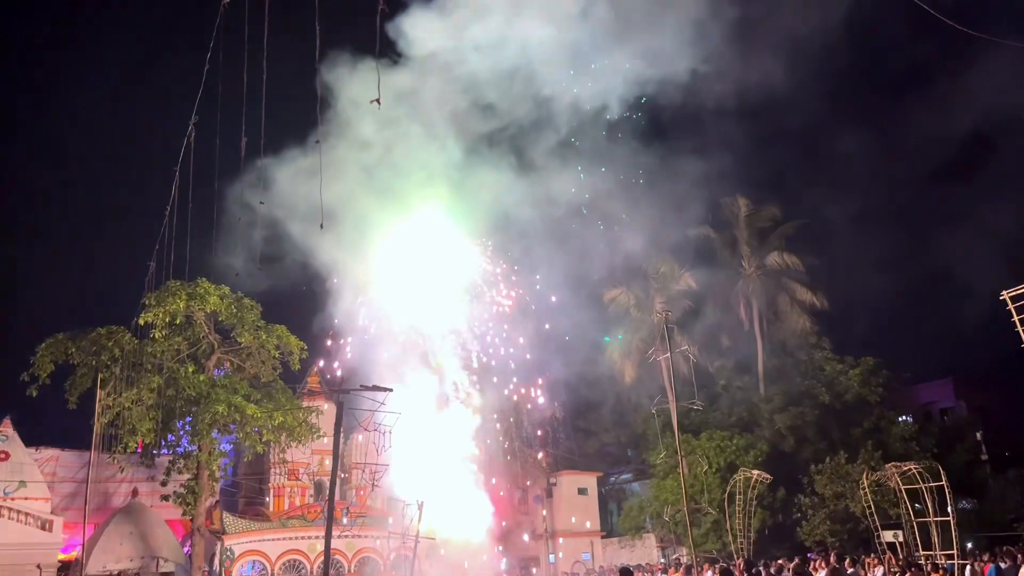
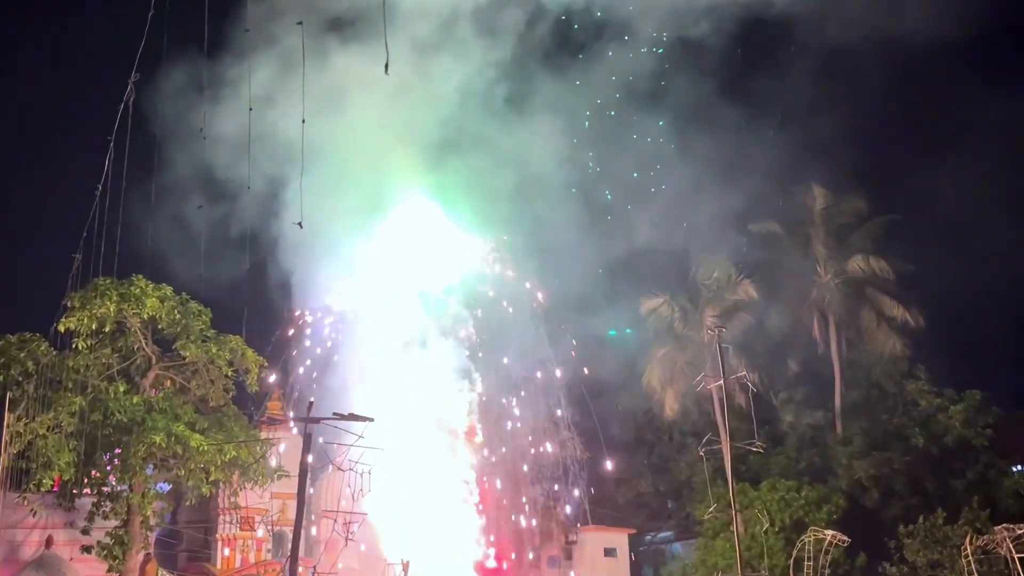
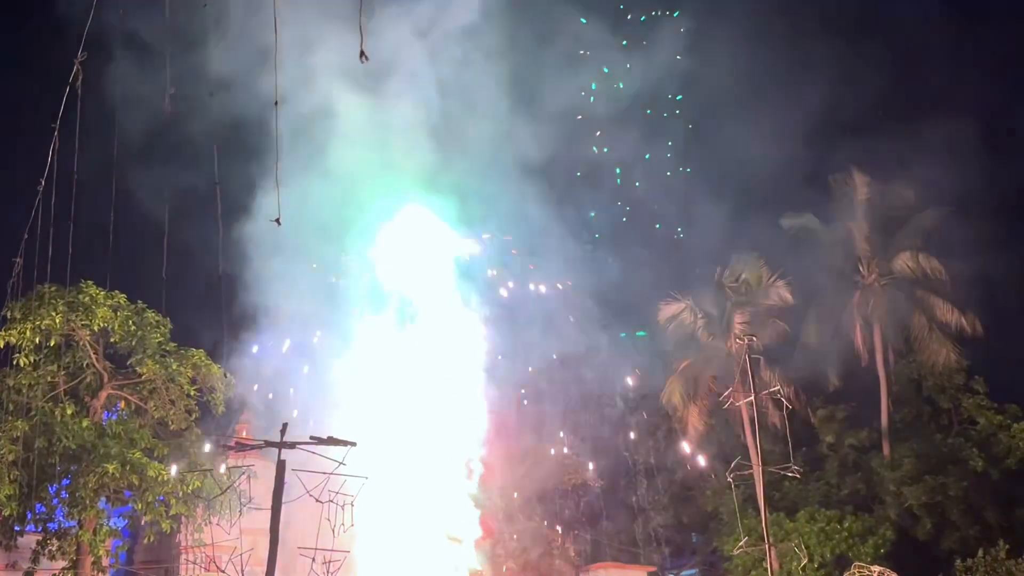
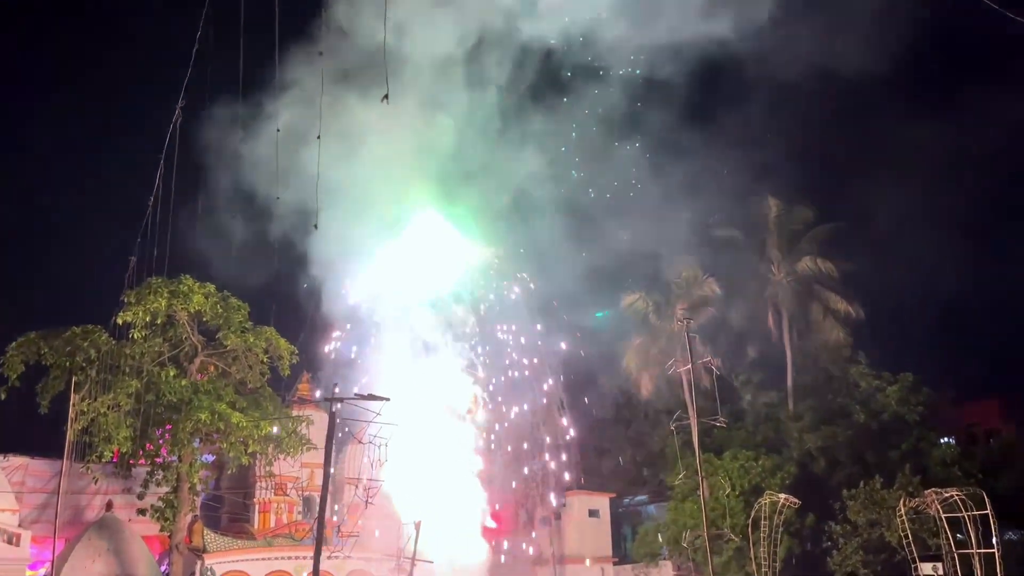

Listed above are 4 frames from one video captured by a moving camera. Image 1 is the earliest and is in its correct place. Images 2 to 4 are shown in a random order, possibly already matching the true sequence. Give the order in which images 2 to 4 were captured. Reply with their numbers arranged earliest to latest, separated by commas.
4, 2, 3
